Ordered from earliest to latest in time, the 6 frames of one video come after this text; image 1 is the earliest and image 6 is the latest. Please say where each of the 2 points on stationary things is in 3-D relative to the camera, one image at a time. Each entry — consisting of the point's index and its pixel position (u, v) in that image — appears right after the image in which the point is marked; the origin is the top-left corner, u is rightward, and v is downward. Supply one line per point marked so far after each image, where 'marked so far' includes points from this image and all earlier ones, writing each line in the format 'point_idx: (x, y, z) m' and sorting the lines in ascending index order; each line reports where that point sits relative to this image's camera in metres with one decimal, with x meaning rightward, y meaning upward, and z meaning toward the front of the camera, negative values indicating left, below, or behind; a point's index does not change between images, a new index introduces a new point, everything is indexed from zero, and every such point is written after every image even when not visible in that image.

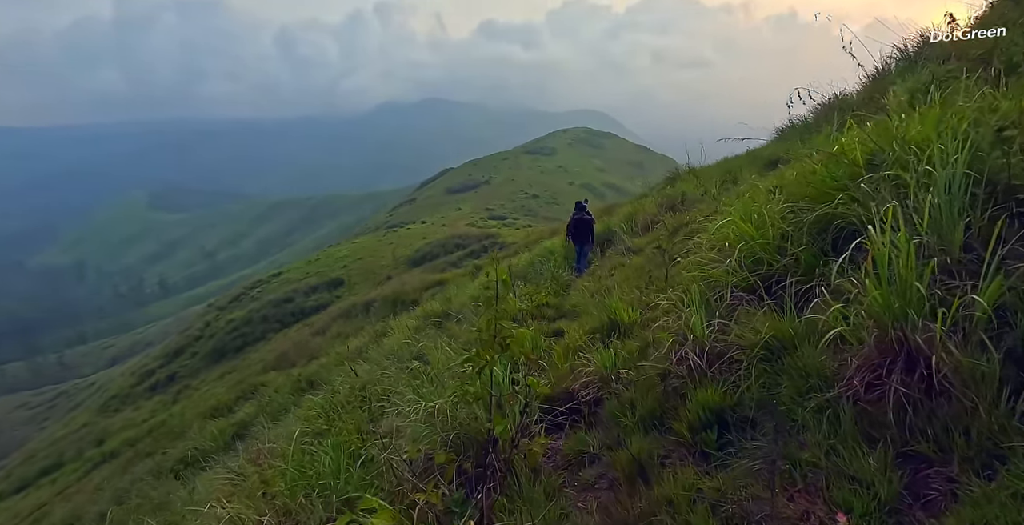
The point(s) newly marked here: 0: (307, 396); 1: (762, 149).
0: (-5.9, -3.8, +18.4) m
1: (+6.6, +3.0, +17.2) m
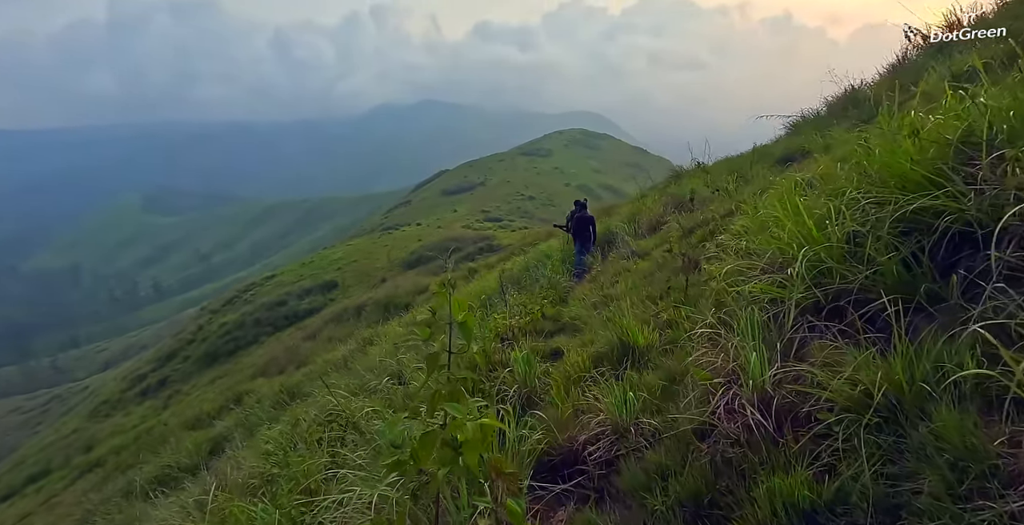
0: (-6.1, -4.0, +17.1) m
1: (+6.5, +2.9, +16.0) m
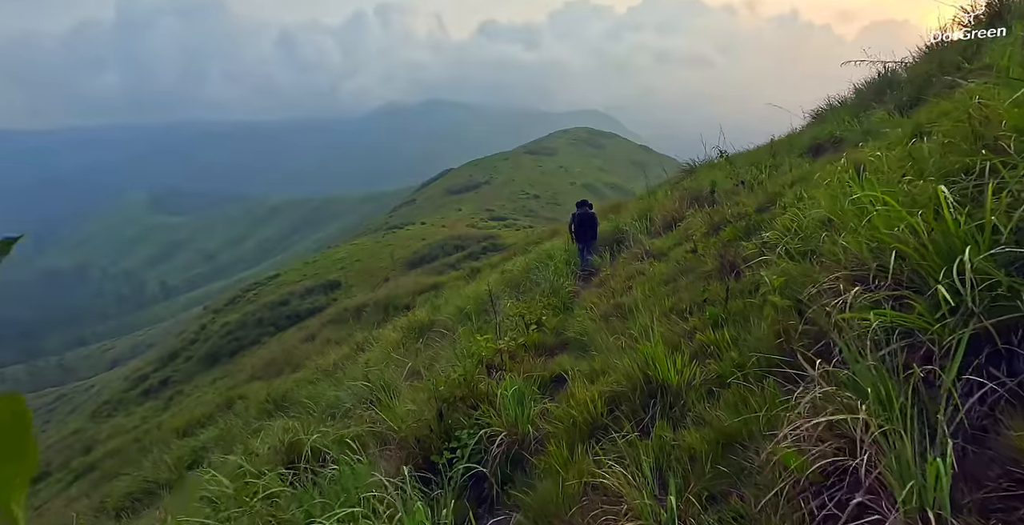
0: (-6.1, -4.0, +15.9) m
1: (+6.4, +2.9, +14.7) m
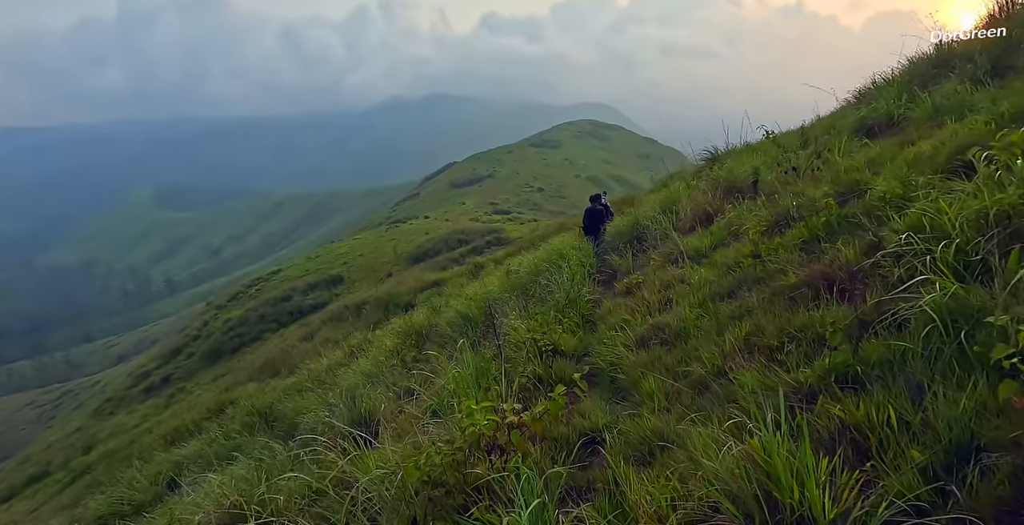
0: (-5.9, -4.0, +14.3) m
1: (+6.6, +2.9, +13.0) m
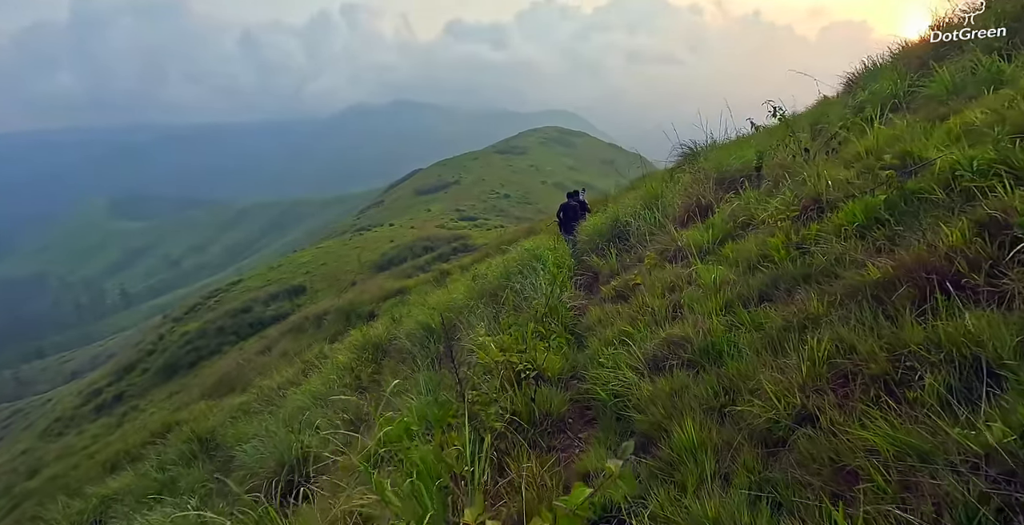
0: (-6.5, -4.2, +12.6) m
1: (+5.9, +2.9, +12.0) m
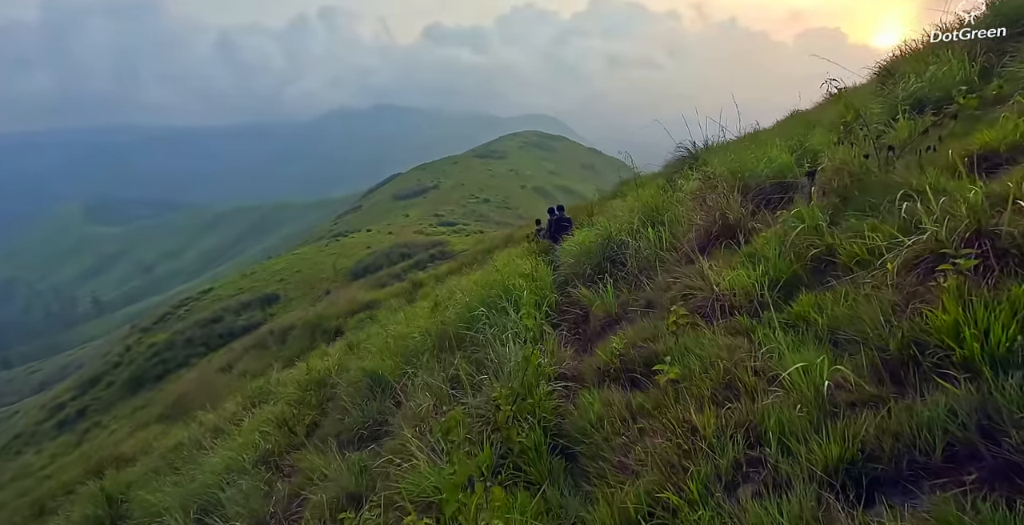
0: (-7.0, -4.6, +10.1) m
1: (+5.4, +2.5, +9.8) m
